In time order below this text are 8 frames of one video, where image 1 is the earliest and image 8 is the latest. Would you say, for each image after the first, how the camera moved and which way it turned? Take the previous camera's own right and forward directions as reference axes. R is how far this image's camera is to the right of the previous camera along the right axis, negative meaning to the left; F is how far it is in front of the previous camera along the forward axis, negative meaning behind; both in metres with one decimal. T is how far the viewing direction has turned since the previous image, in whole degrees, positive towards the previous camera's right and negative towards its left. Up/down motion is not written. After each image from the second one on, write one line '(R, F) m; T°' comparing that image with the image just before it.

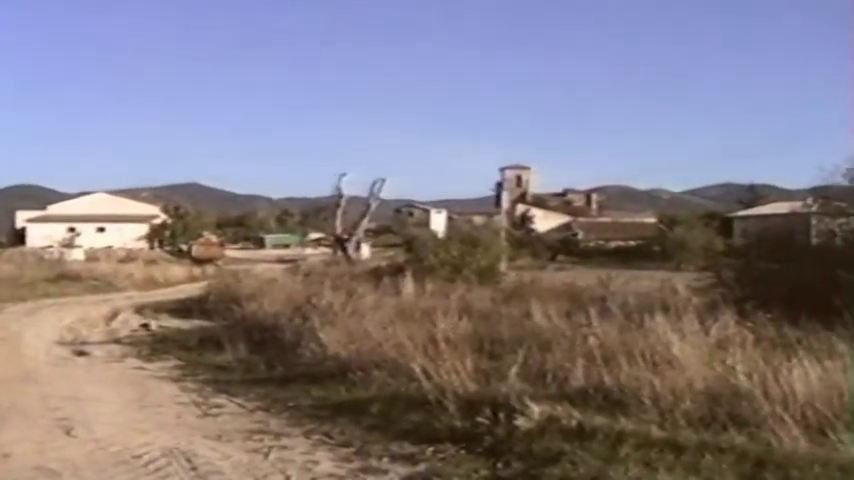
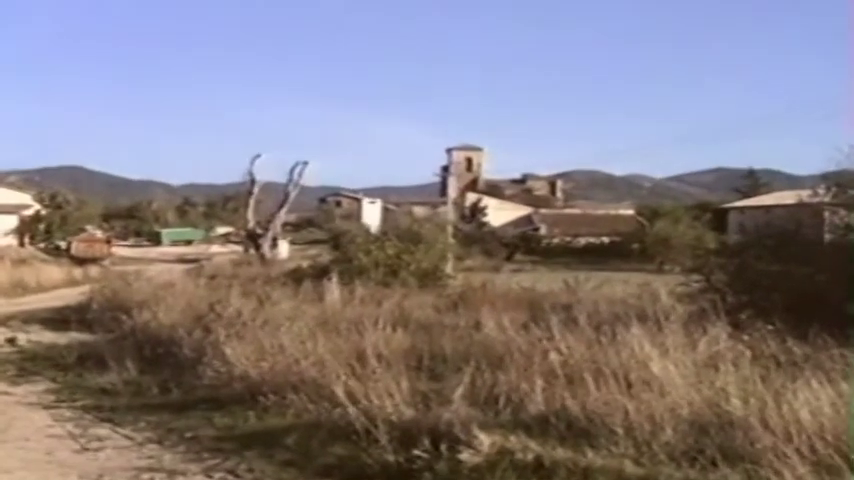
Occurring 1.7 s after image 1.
(+0.7, +2.0) m; -1°
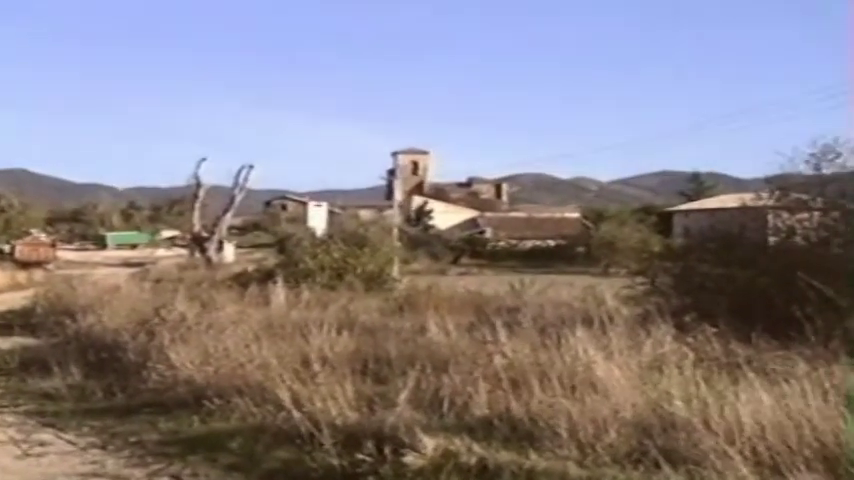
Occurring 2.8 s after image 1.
(+0.3, 0.0) m; +1°
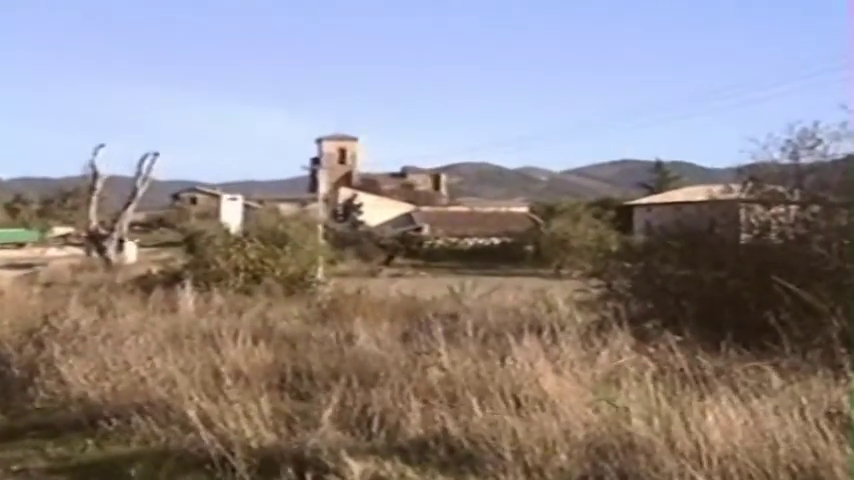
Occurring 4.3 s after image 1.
(+0.4, +1.1) m; +1°
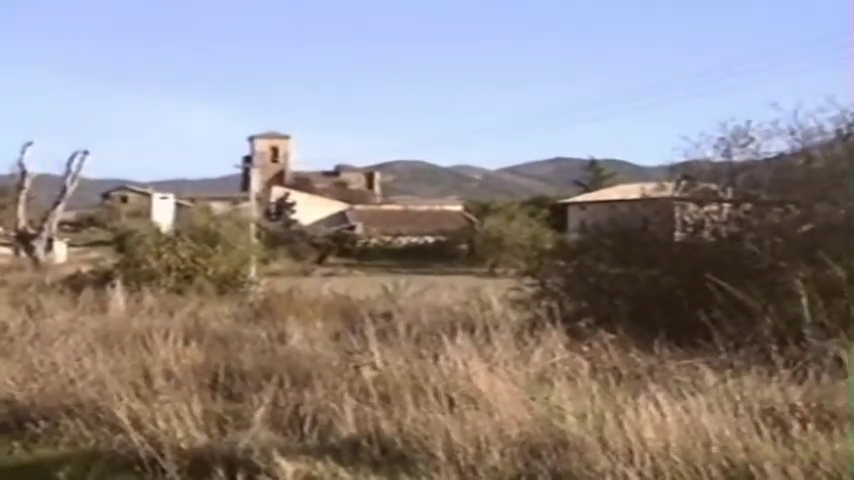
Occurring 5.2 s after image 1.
(+0.2, 0.0) m; +2°
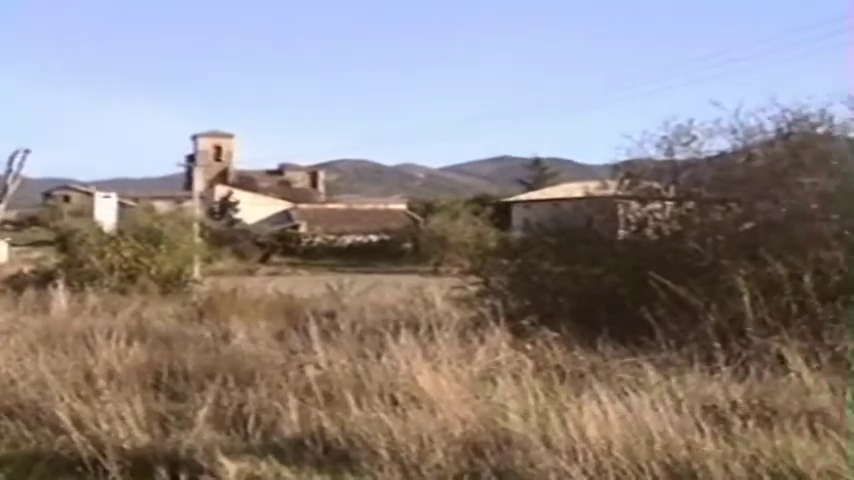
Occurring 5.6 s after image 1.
(+0.2, 0.0) m; +1°
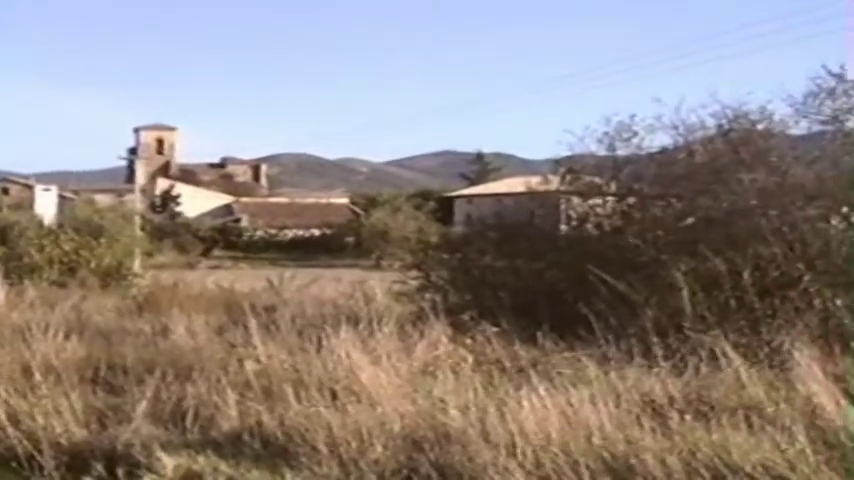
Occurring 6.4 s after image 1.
(+0.3, 0.0) m; +1°
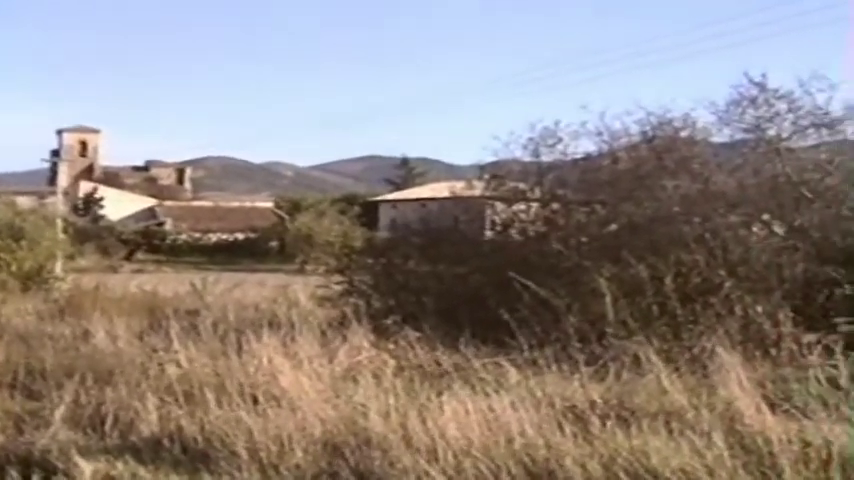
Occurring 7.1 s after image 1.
(+0.3, 0.0) m; +1°
